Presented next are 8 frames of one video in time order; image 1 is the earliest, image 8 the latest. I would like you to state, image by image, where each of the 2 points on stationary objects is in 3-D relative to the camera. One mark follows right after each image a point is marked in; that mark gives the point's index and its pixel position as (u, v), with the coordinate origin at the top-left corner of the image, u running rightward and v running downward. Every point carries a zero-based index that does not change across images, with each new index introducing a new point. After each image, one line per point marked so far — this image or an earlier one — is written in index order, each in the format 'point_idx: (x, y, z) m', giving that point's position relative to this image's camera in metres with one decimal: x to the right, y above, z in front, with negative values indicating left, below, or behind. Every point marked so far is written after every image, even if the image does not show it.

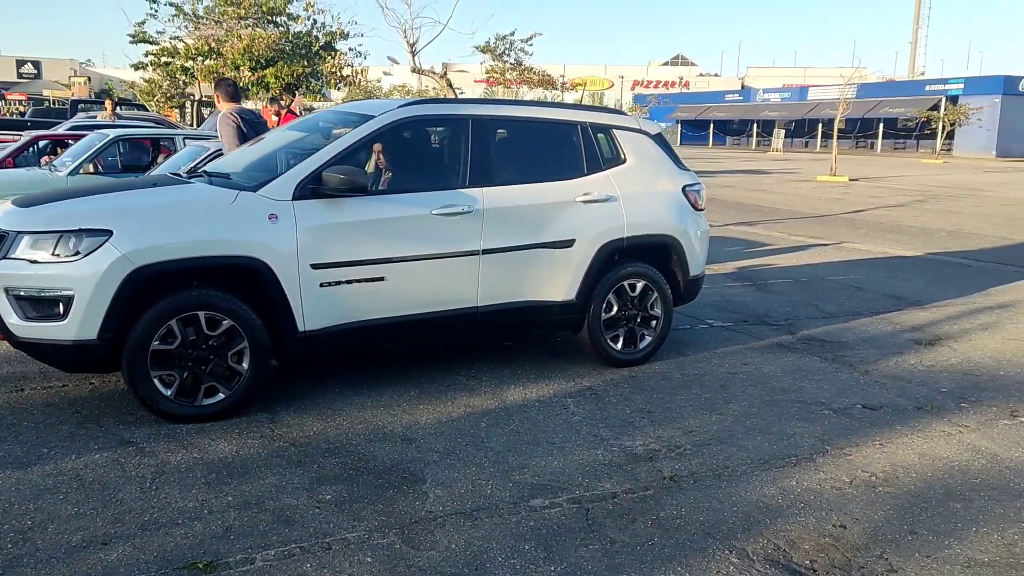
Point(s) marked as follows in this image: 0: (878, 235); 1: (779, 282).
0: (+6.9, +1.0, +15.7) m
1: (+3.3, +0.1, +10.4) m
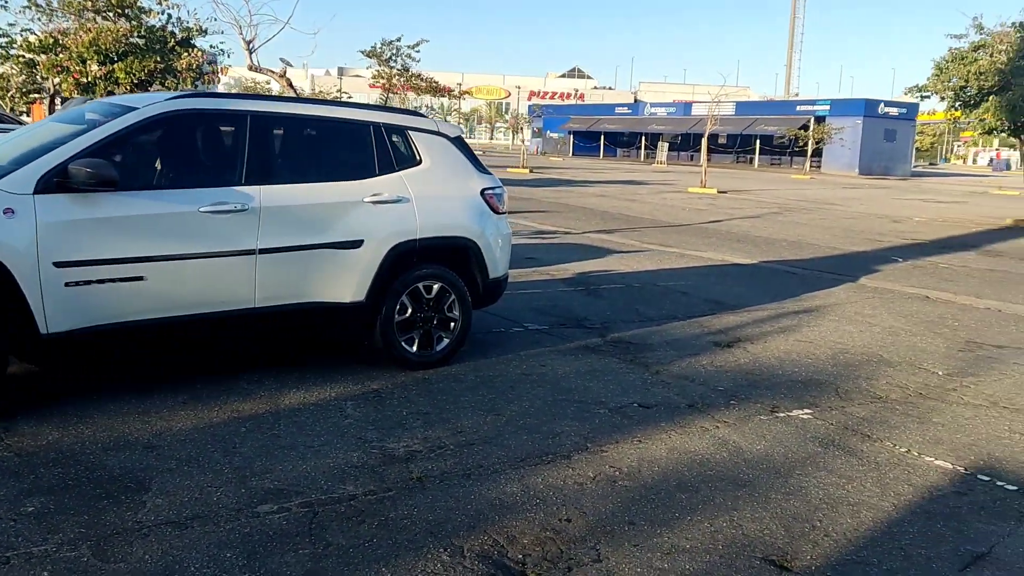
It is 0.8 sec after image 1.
0: (+4.2, +0.8, +16.3) m
1: (+1.2, 0.0, +10.6) m
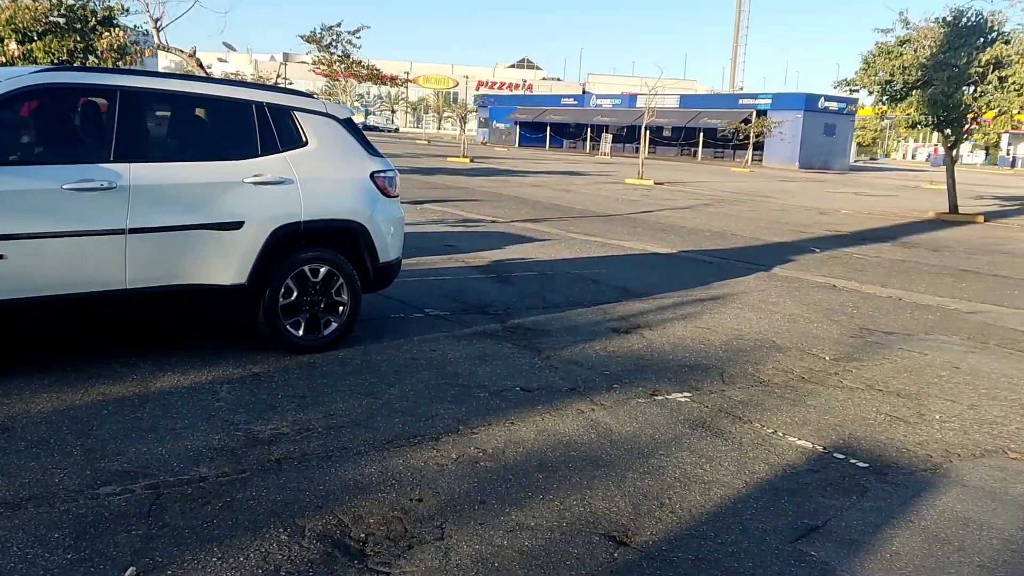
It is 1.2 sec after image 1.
0: (+2.7, +1.0, +16.5) m
1: (+0.1, +0.2, +10.7) m
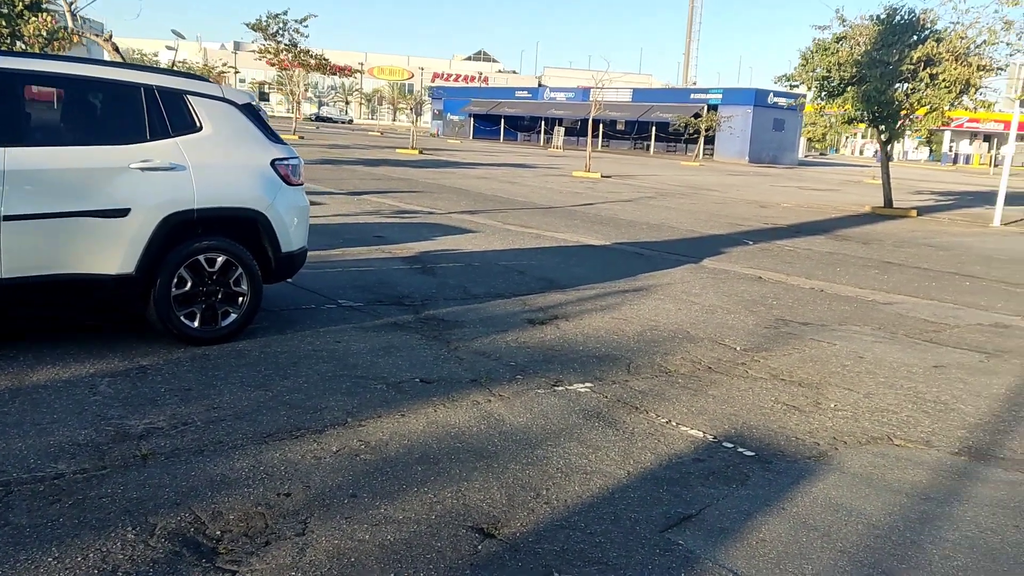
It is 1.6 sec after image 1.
0: (+1.5, +1.2, +16.6) m
1: (-0.8, +0.3, +10.6) m
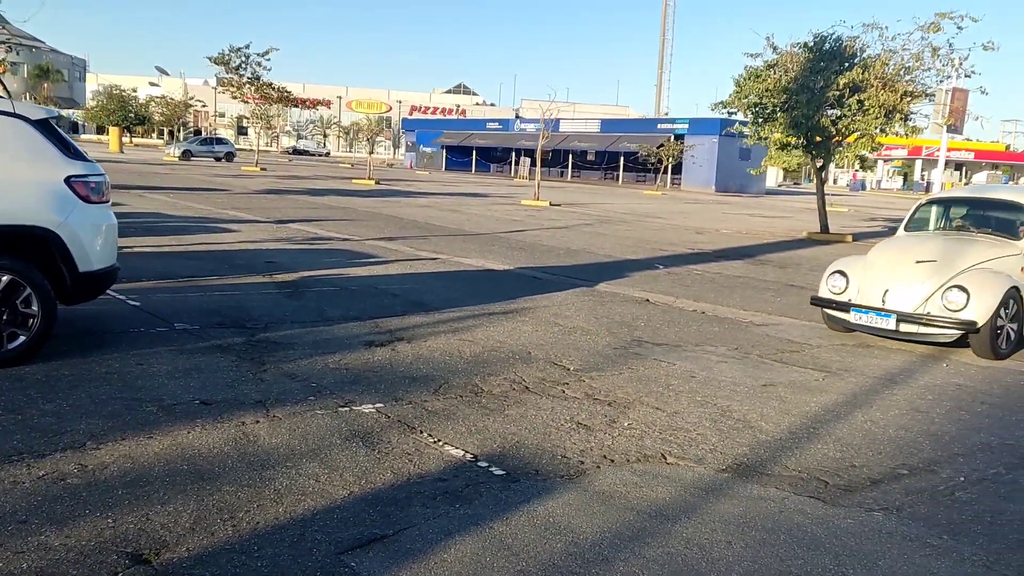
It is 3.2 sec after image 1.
0: (-0.2, +0.7, +16.5) m
1: (-2.3, 0.0, +10.4) m
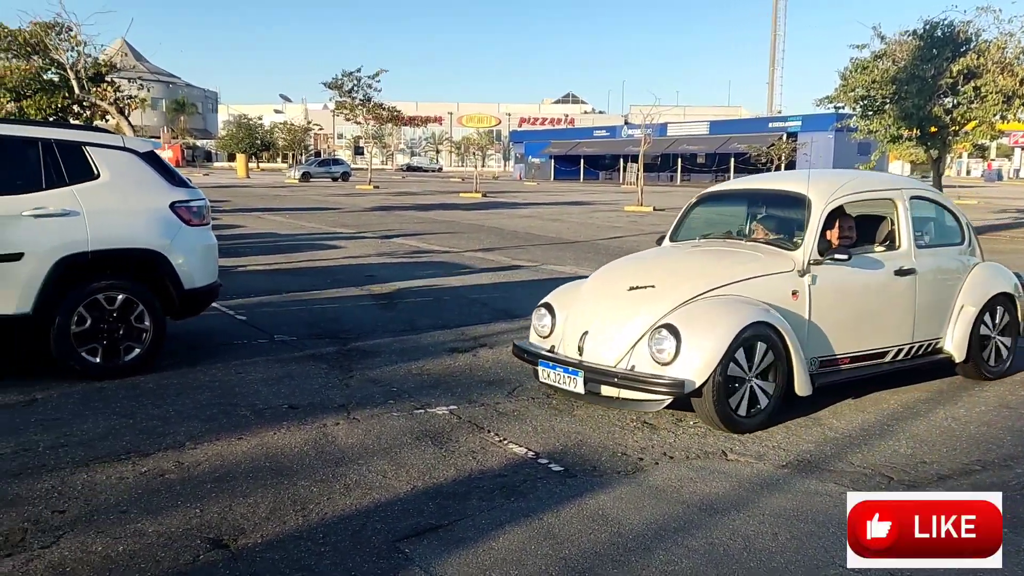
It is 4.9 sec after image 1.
0: (+1.7, +0.6, +16.6) m
1: (-1.2, -0.2, +10.9) m
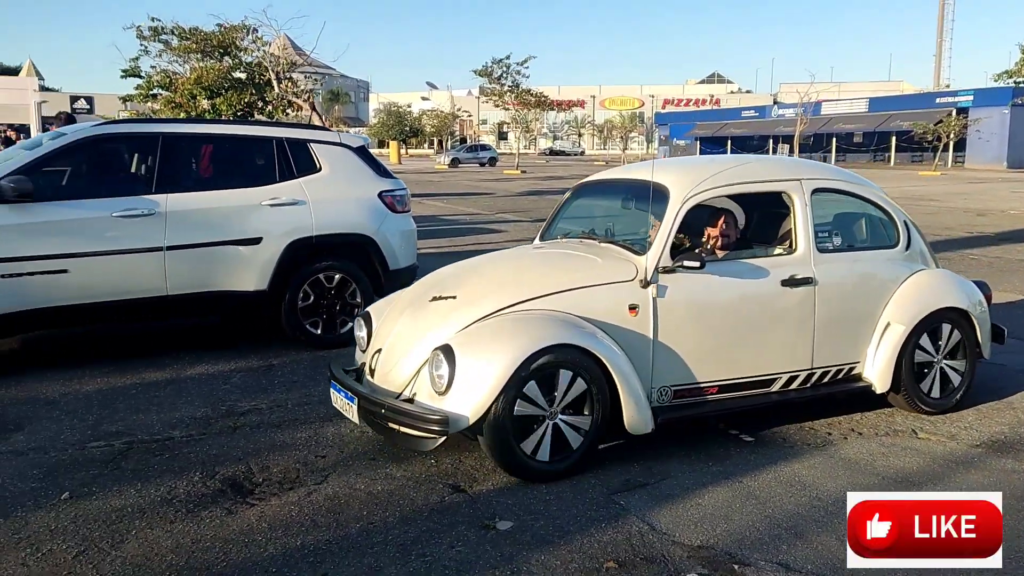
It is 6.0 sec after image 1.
0: (+4.8, +0.9, +16.5) m
1: (+1.0, +0.1, +11.3) m
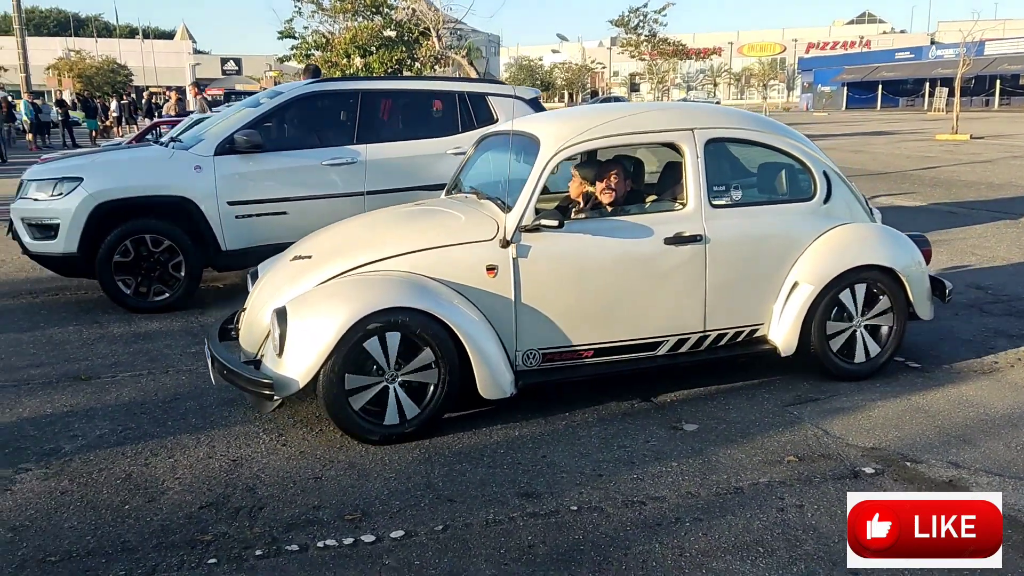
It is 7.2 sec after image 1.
0: (+7.6, +1.9, +16.0) m
1: (+3.1, +0.8, +11.6) m
